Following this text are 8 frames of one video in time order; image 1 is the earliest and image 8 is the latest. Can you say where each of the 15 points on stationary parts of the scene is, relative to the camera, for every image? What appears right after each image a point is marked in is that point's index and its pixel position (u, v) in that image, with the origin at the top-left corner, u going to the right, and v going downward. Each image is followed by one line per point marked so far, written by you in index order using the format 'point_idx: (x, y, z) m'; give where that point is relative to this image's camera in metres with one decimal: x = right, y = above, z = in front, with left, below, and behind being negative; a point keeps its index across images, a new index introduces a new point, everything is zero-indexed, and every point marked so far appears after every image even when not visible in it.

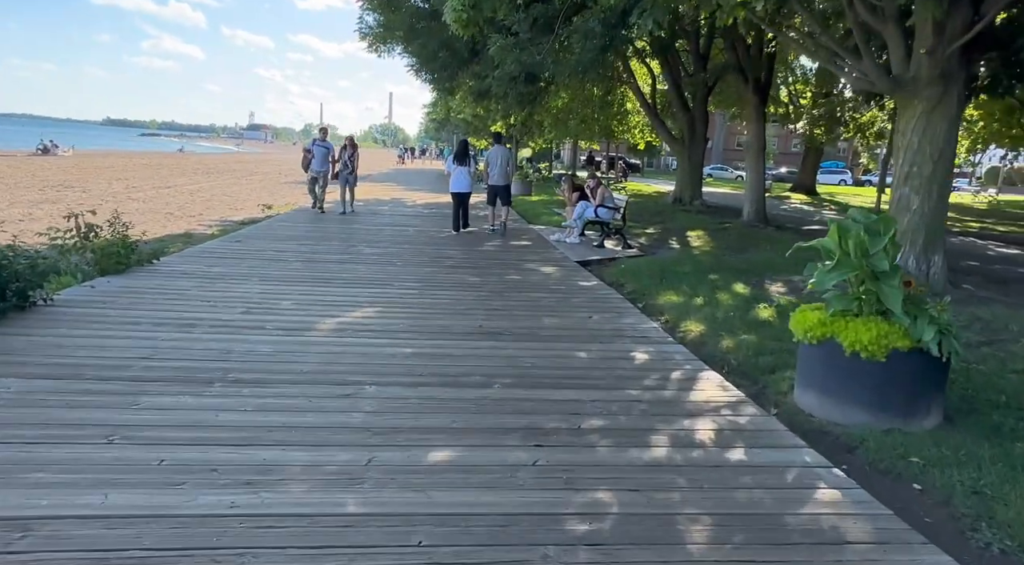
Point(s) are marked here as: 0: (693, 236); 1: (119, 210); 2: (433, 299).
0: (+3.5, +0.9, +13.0) m
1: (-7.9, +1.3, +13.1) m
2: (-0.7, -0.2, +6.2) m
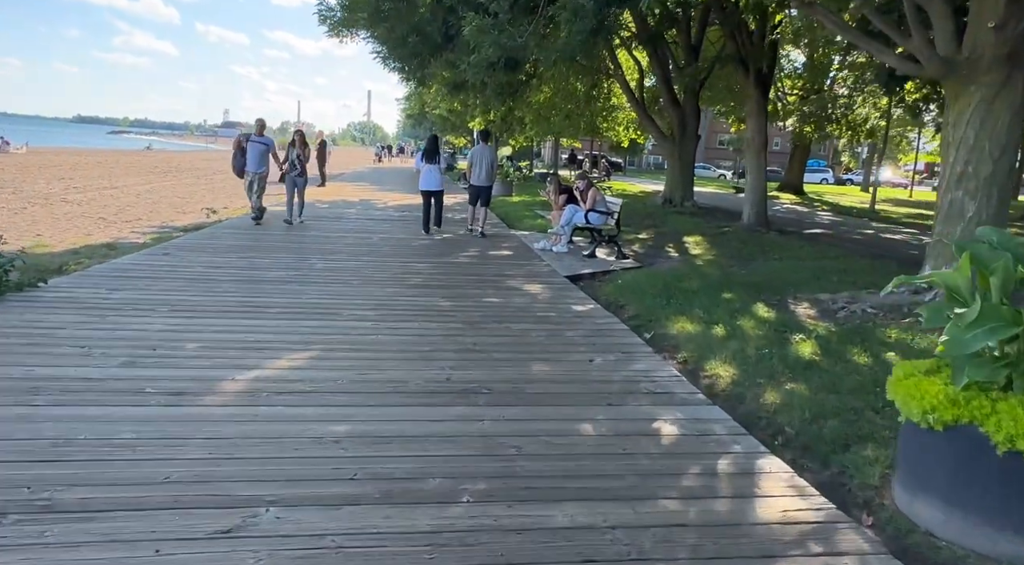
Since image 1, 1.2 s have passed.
0: (+3.2, +0.7, +11.8) m
1: (-8.2, +1.1, +11.6) m
2: (-0.9, -0.4, +4.9) m
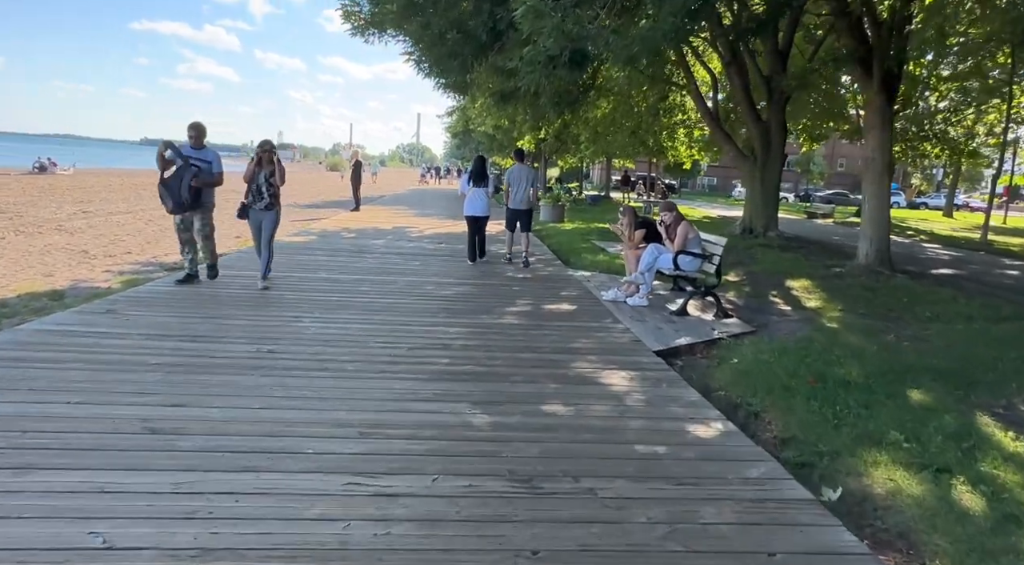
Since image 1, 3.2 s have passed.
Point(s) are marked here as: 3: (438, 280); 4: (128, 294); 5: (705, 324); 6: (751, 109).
0: (+4.0, -0.1, +9.2) m
1: (-7.4, +0.4, +9.8) m
2: (-0.5, -0.9, +2.6) m
3: (-1.0, 0.0, +8.8) m
4: (-3.9, -0.2, +6.8) m
5: (+2.0, -0.4, +6.7) m
6: (+5.4, +3.9, +15.0) m
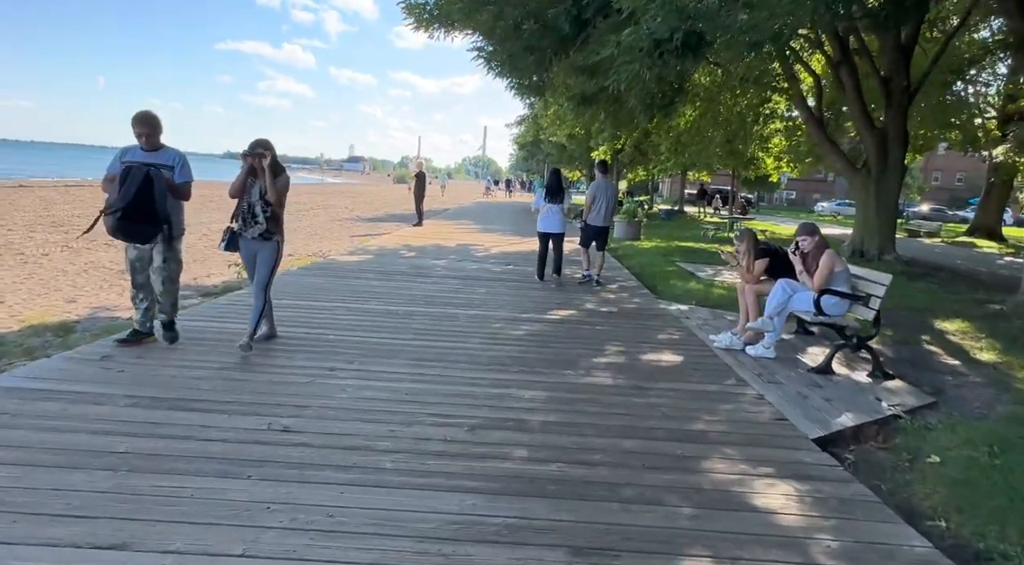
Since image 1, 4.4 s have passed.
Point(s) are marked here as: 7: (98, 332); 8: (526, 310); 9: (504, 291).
0: (+4.9, -0.6, +7.4) m
1: (-6.3, +0.1, +9.0) m
2: (-0.2, -1.2, +1.1) m
3: (-0.1, -0.4, +7.4) m
4: (-3.2, -0.5, +5.6) m
5: (+2.7, -0.8, +5.0) m
6: (+6.9, +3.3, +13.0) m
7: (-3.8, -0.5, +6.1) m
8: (+0.2, -0.3, +7.8) m
9: (-0.1, -0.1, +9.0) m
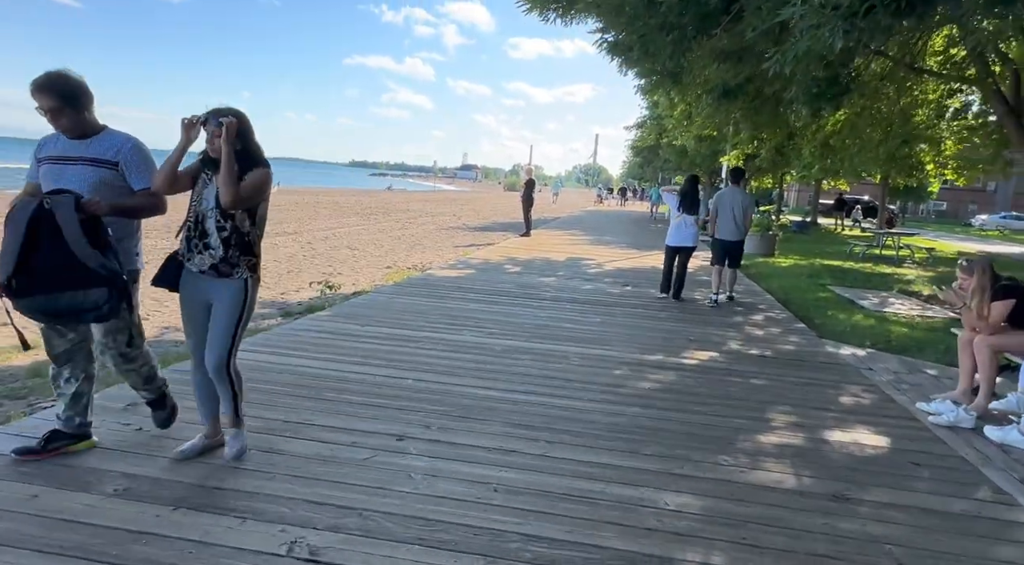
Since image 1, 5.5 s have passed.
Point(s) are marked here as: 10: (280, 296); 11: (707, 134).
0: (+6.0, -1.0, +5.1) m
1: (-4.9, 0.0, +8.5) m
2: (-0.1, -1.4, -0.2) m
3: (+1.0, -0.7, +5.9) m
4: (-2.3, -0.6, +4.7) m
5: (+3.3, -1.1, +3.1) m
6: (+9.0, +2.7, +10.3) m
7: (-2.9, -0.7, +5.2) m
8: (+1.3, -0.6, +6.3) m
9: (+1.3, -0.4, +7.5) m
10: (-2.9, -0.2, +8.5) m
11: (+4.0, +3.0, +13.6) m
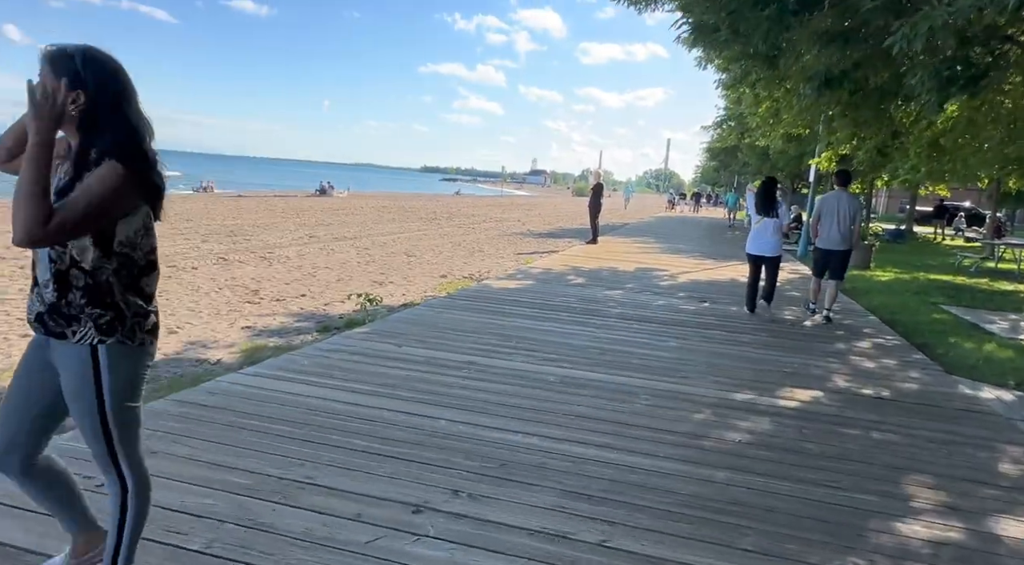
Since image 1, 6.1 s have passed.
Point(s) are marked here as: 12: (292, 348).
0: (+6.3, -1.2, +3.5) m
1: (-4.1, -0.1, +8.1) m
2: (-0.3, -1.5, -1.1) m
3: (+1.5, -0.8, +4.9) m
4: (-2.0, -0.7, +4.0) m
5: (+3.5, -1.3, +1.9) m
6: (+9.8, +2.4, +8.5) m
7: (-2.5, -0.7, +4.6) m
8: (+1.8, -0.8, +5.2) m
9: (+1.8, -0.6, +6.4) m
10: (-2.2, -0.3, +7.8) m
11: (+5.3, +2.7, +12.3) m
12: (-2.0, -0.6, +6.0) m
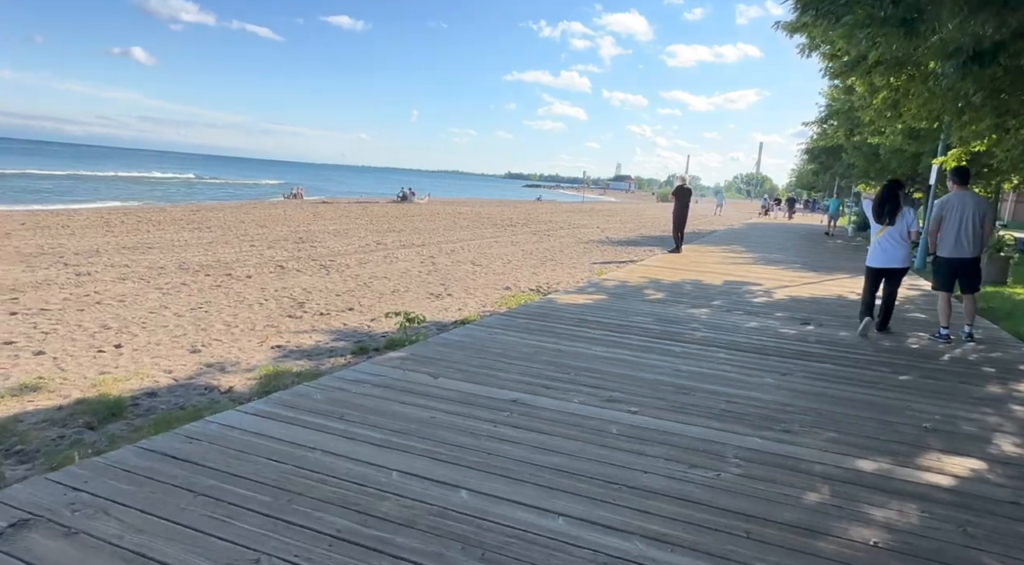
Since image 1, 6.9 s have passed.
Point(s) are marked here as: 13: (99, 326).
0: (+6.4, -1.4, +1.7) m
1: (-3.4, -0.3, +7.6) m
2: (-0.8, -1.6, -2.1) m
3: (+1.7, -1.0, +3.7) m
4: (-1.8, -0.8, +3.2) m
5: (+3.4, -1.5, +0.5) m
6: (+10.6, +2.1, +6.3) m
7: (-2.2, -0.9, +3.8) m
8: (+2.1, -1.0, +4.0) m
9: (+2.3, -0.8, +5.2) m
10: (-1.5, -0.4, +7.1) m
11: (+6.5, +2.5, +10.6) m
12: (-1.5, -0.7, +5.3) m
13: (-4.0, -0.4, +6.5) m
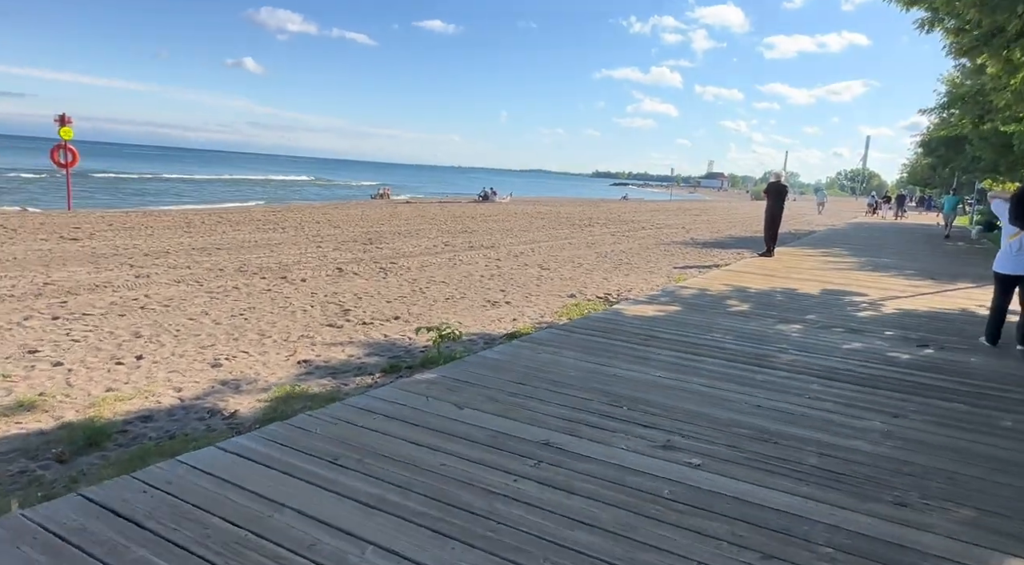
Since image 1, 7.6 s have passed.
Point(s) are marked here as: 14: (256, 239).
0: (+6.1, -1.6, +0.2) m
1: (-2.8, -0.3, +7.2) m
2: (-1.5, -1.6, -2.7) m
3: (+1.8, -1.1, +2.7) m
4: (-1.8, -0.9, +2.7) m
5: (+3.0, -1.6, -0.7) m
6: (+10.9, +1.9, +4.1) m
7: (-2.1, -0.9, +3.3) m
8: (+2.2, -1.1, +2.9) m
9: (+2.6, -0.9, +4.1) m
10: (-1.0, -0.5, +6.5) m
11: (+7.4, +2.3, +8.9) m
12: (-1.2, -0.8, +4.7) m
13: (-3.5, -0.5, +6.2) m
14: (-5.4, +0.9, +14.0) m
